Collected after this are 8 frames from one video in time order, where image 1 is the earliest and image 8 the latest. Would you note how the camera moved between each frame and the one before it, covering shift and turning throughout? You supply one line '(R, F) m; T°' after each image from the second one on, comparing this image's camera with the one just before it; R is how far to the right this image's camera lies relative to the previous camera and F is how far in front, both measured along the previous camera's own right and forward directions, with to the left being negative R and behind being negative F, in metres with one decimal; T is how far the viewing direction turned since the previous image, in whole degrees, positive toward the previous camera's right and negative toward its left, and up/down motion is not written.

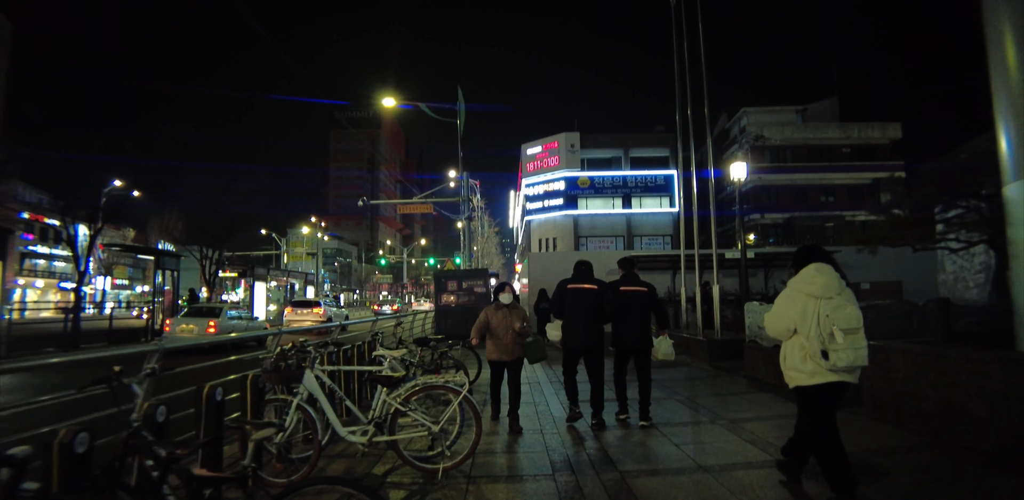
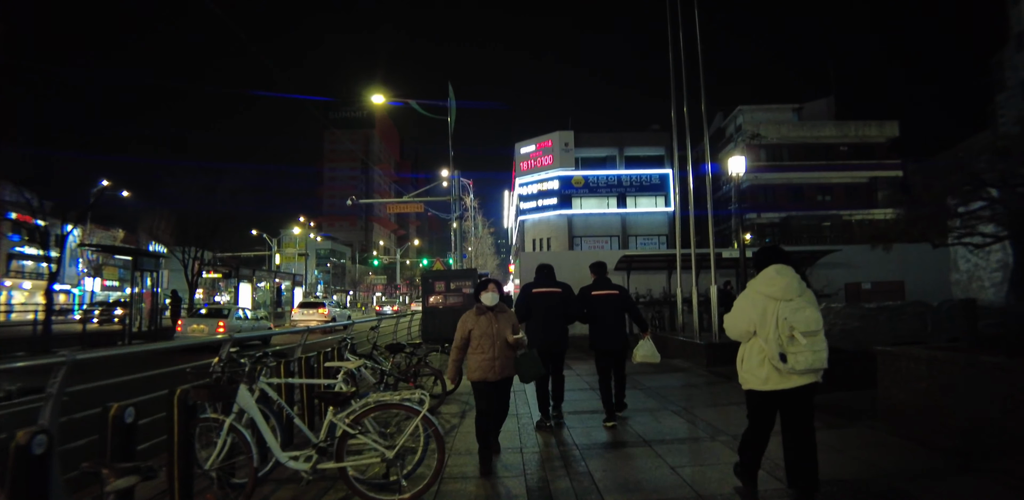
(+0.2, +0.7) m; 0°
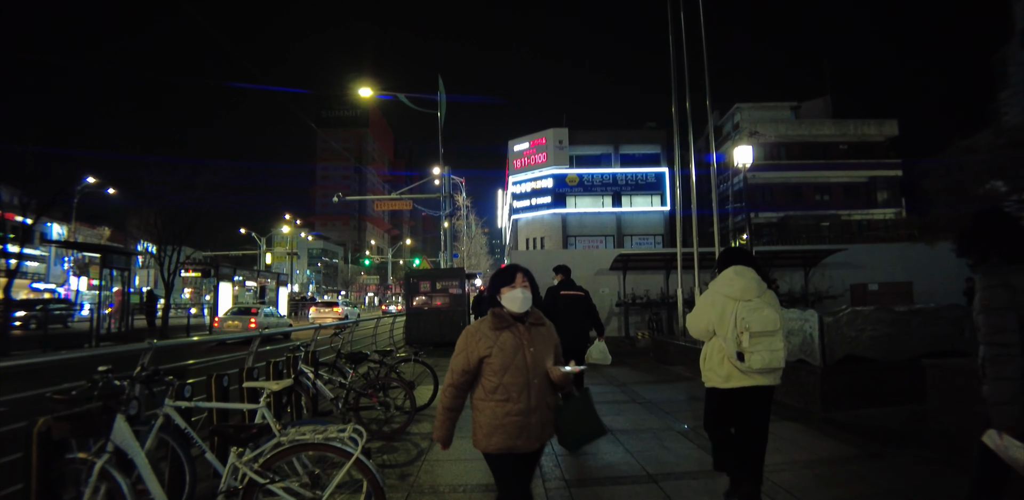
(+0.2, +1.0) m; +1°
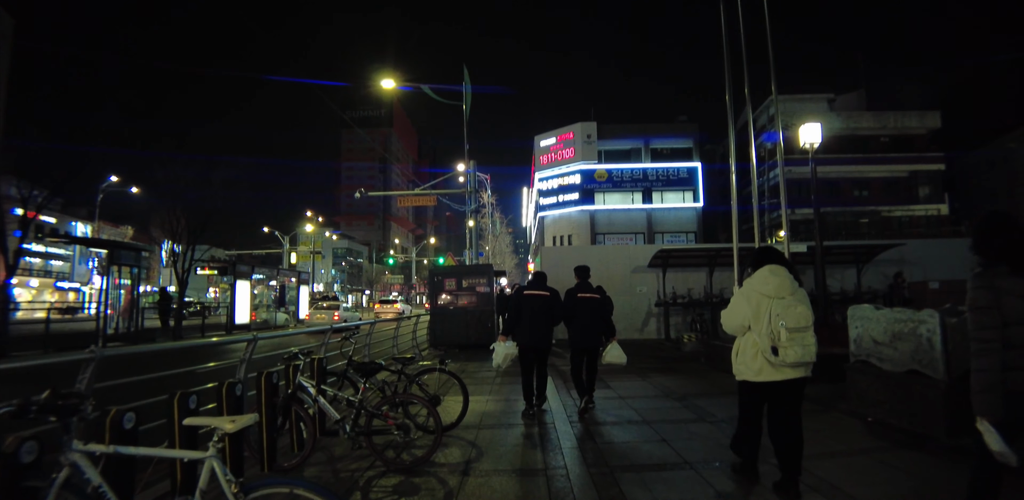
(-0.2, +1.4) m; -2°
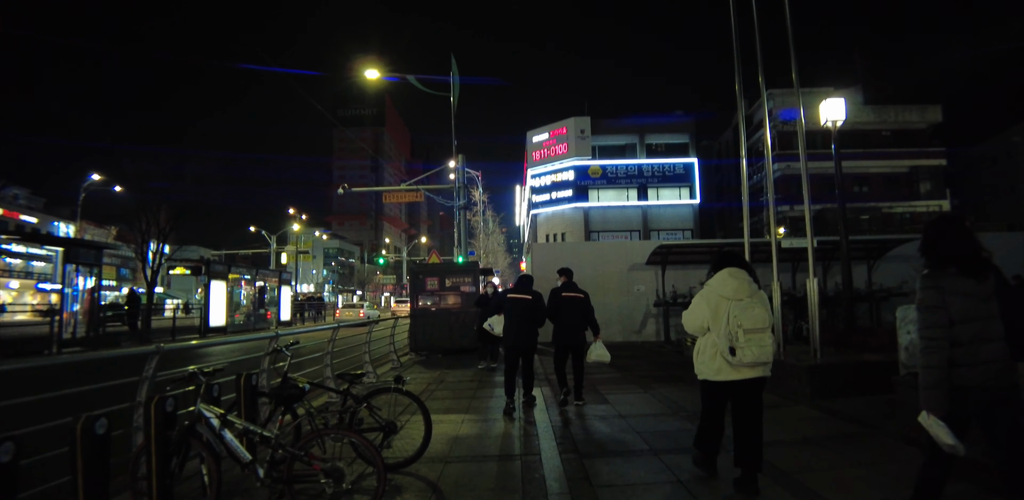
(+0.2, +1.3) m; +1°
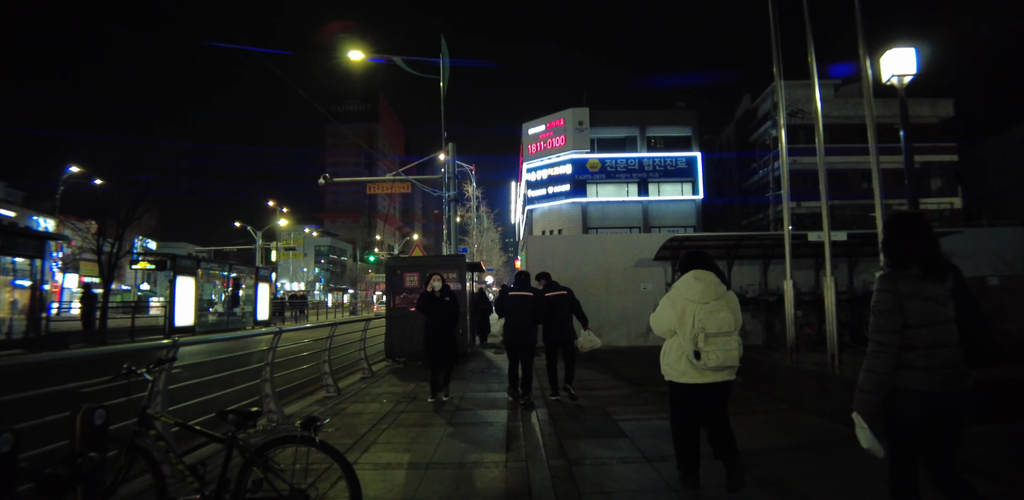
(+0.1, +1.9) m; 0°
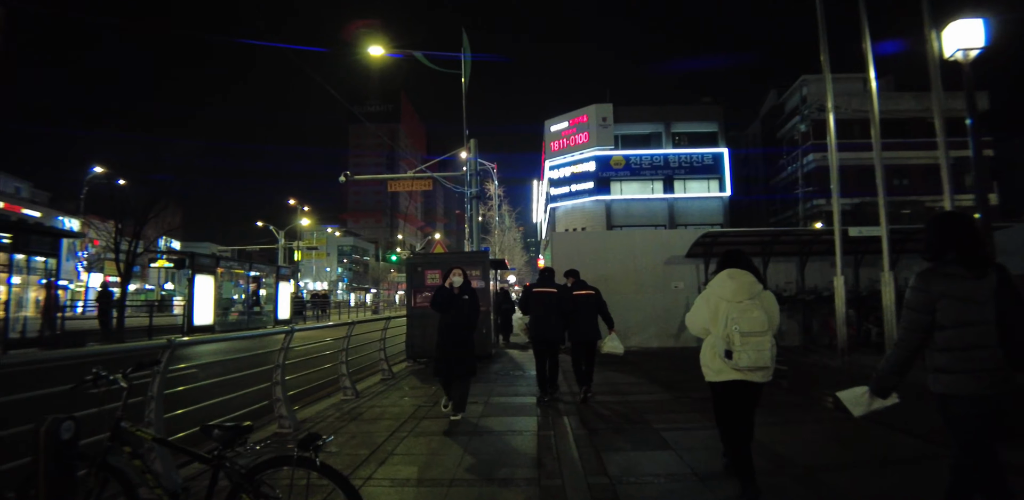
(-0.1, +0.6) m; -2°
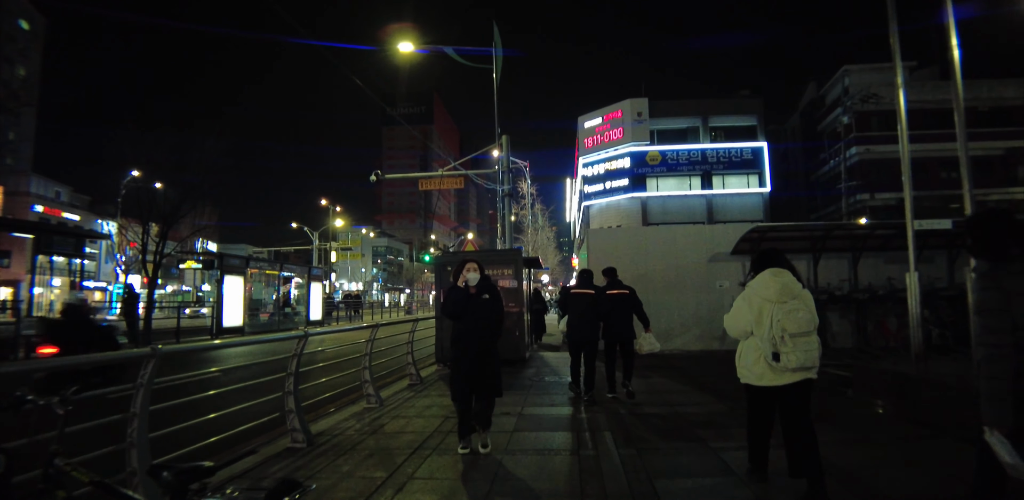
(0.0, +0.7) m; -3°
